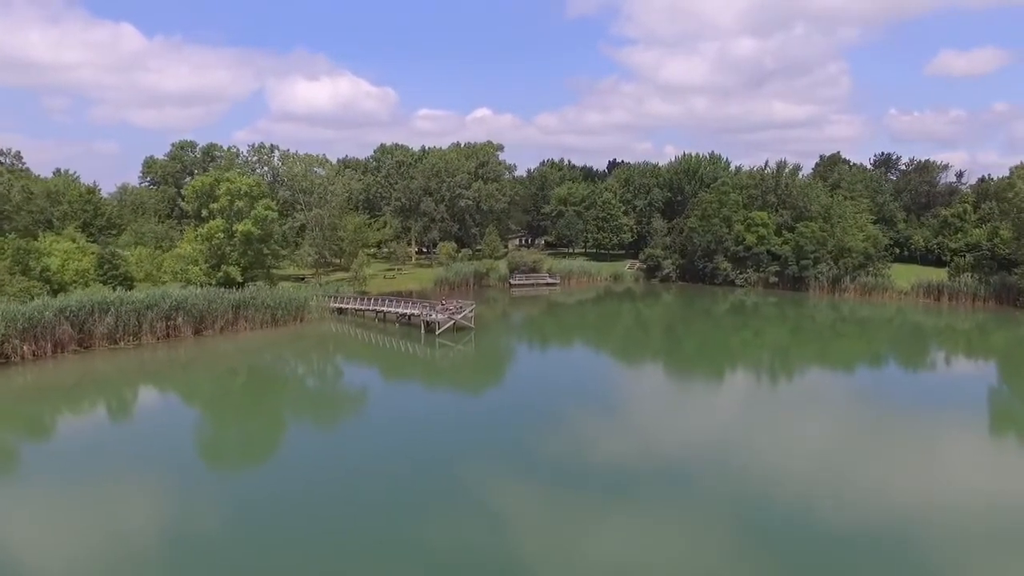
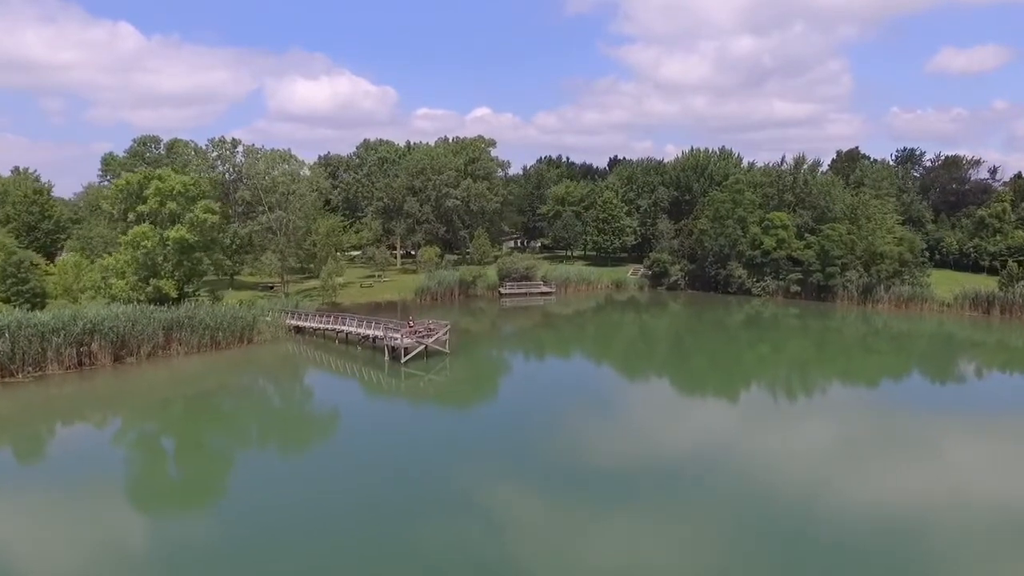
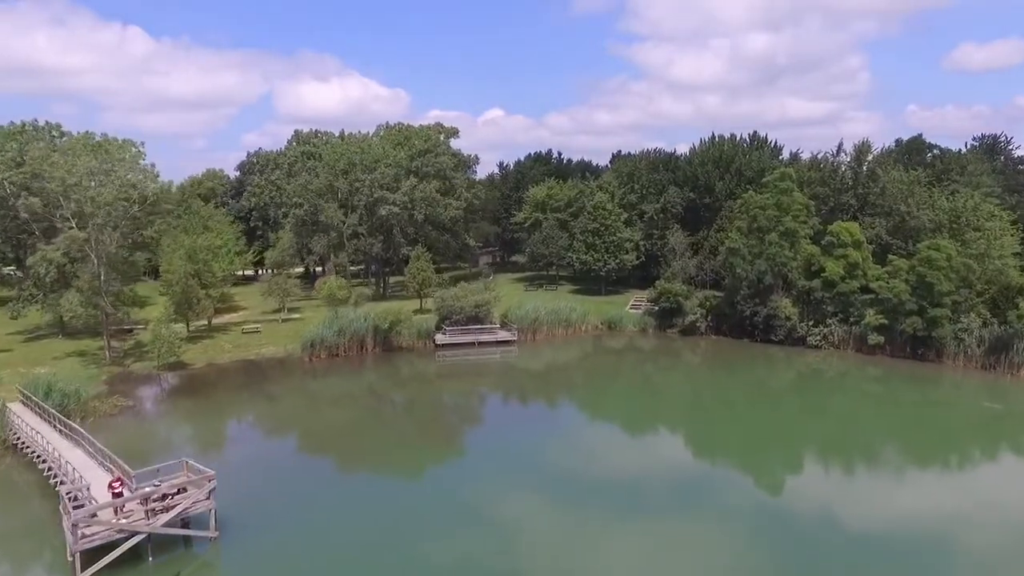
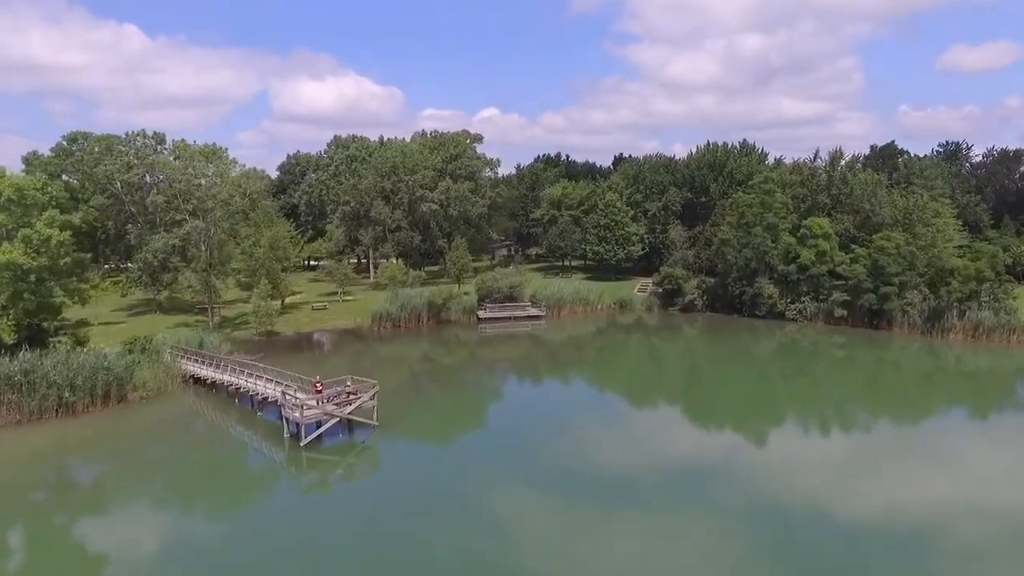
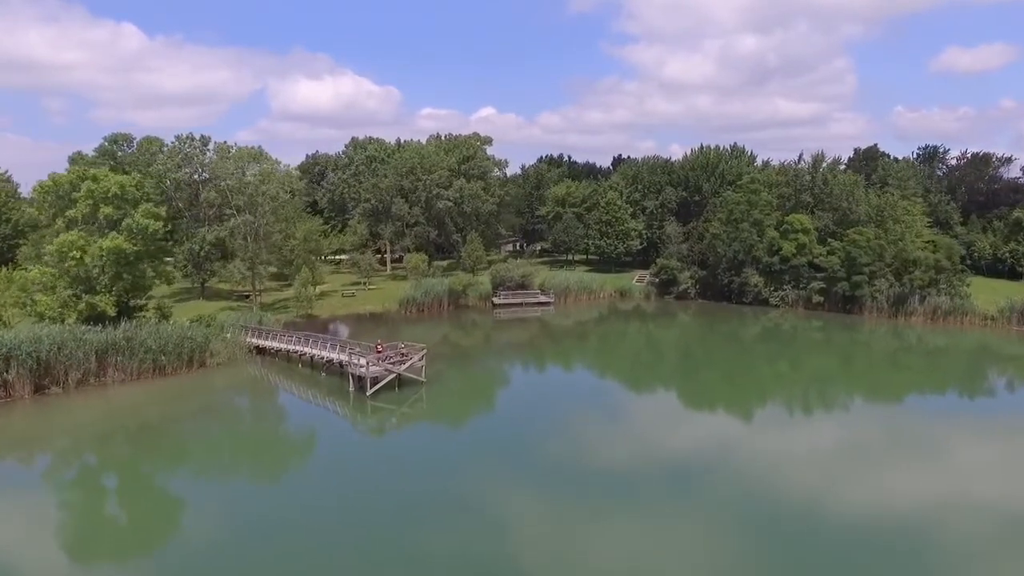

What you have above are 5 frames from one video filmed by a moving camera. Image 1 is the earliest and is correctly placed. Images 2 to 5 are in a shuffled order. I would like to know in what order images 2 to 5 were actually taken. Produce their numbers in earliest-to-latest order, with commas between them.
2, 5, 4, 3
